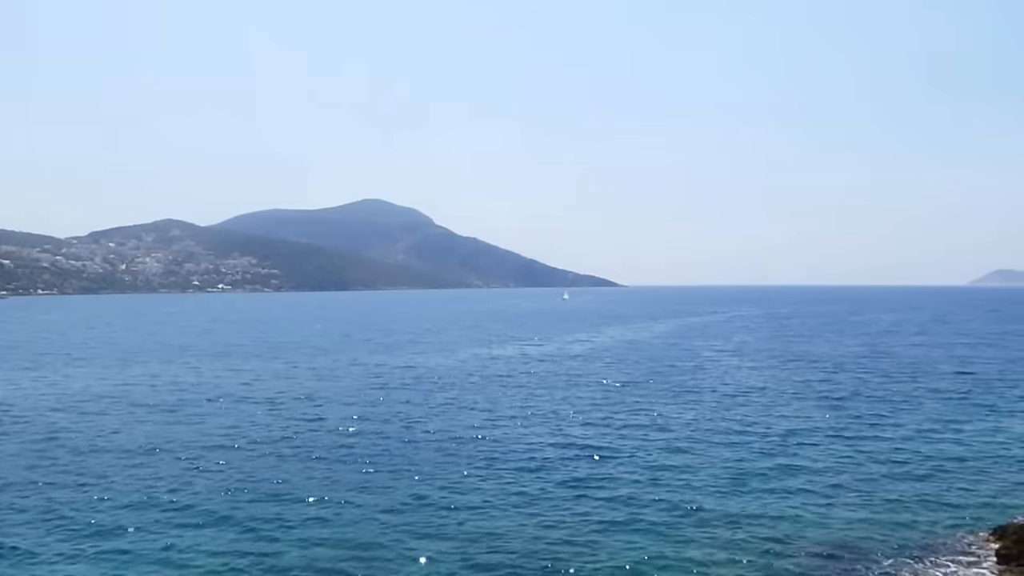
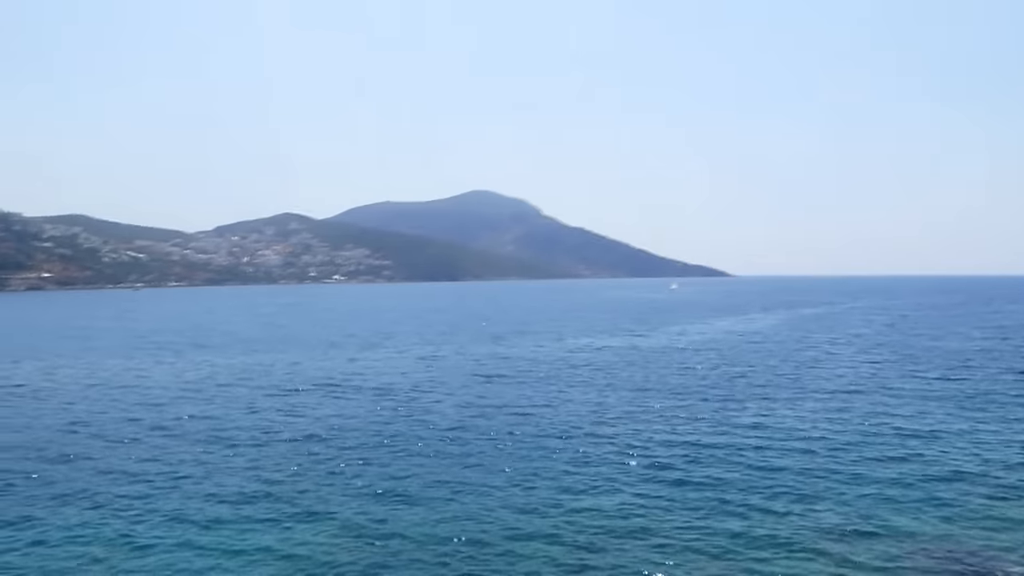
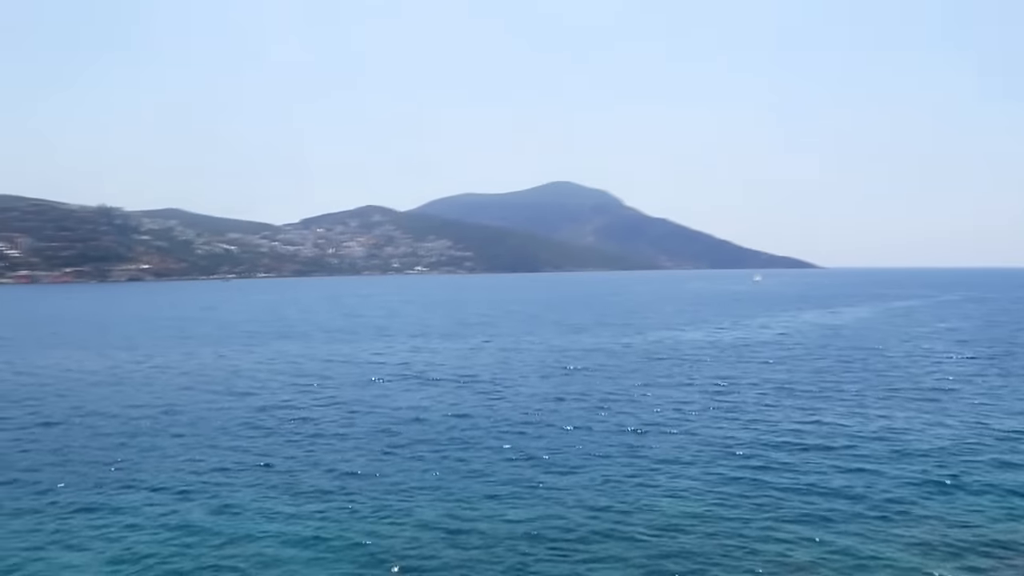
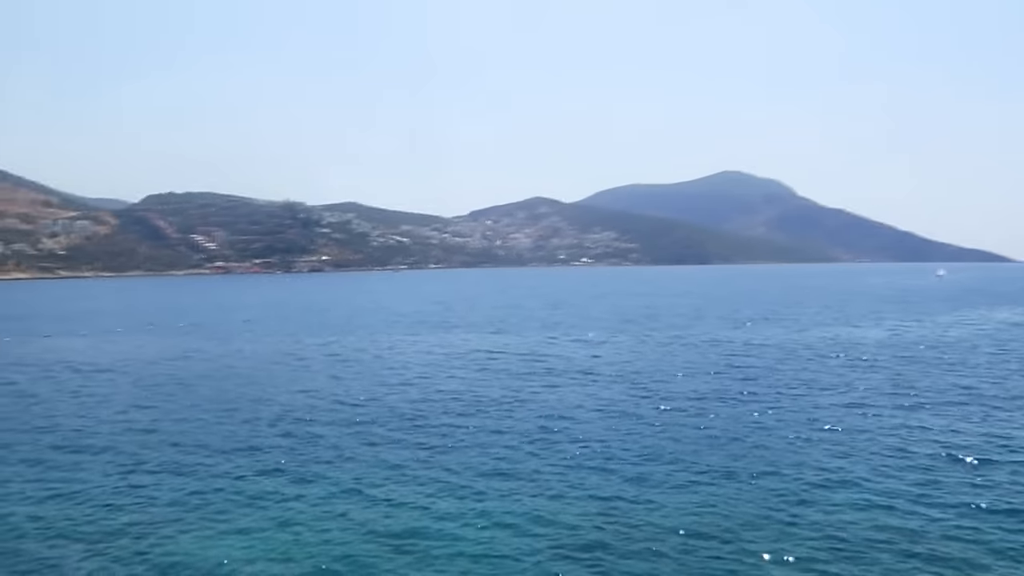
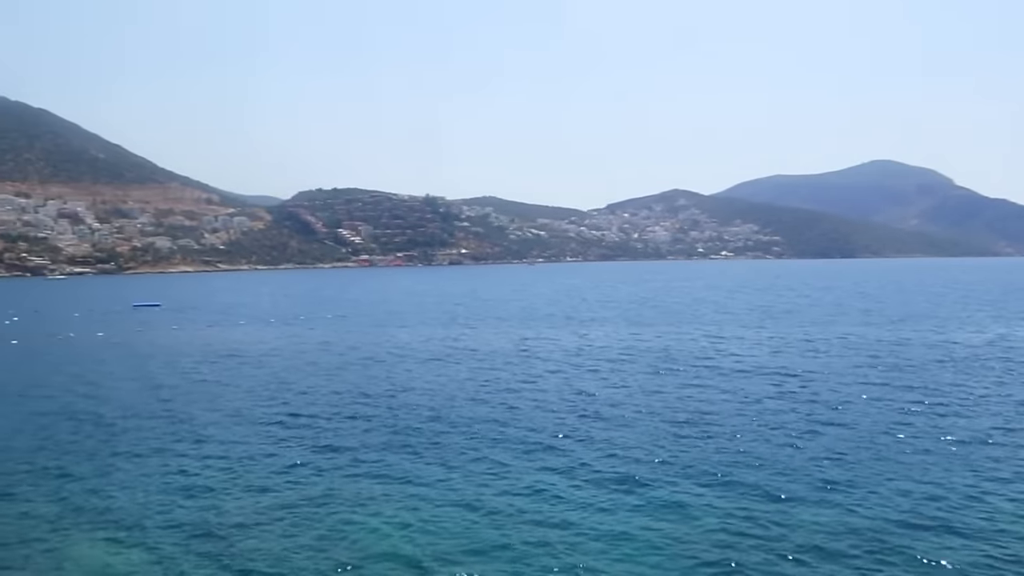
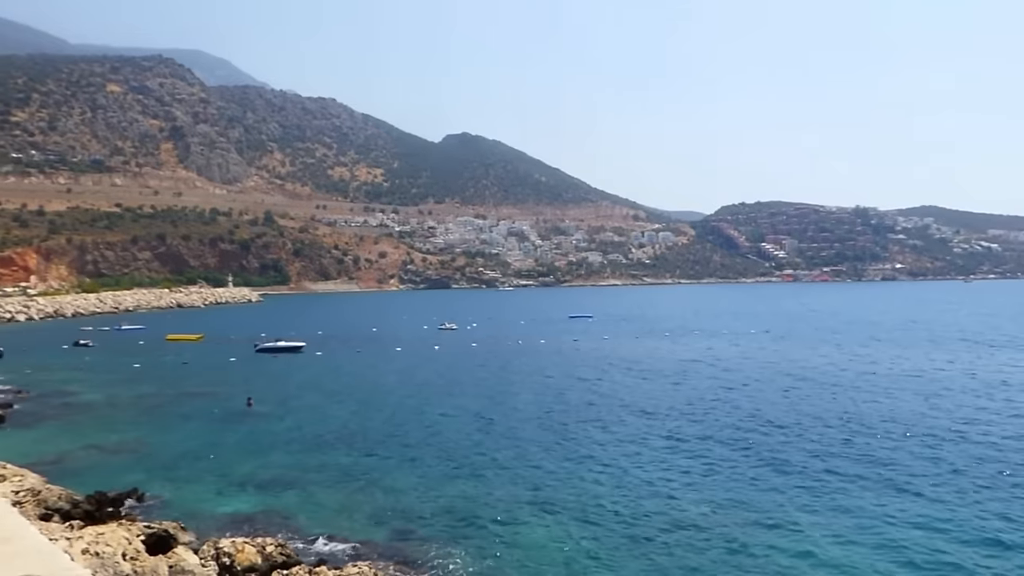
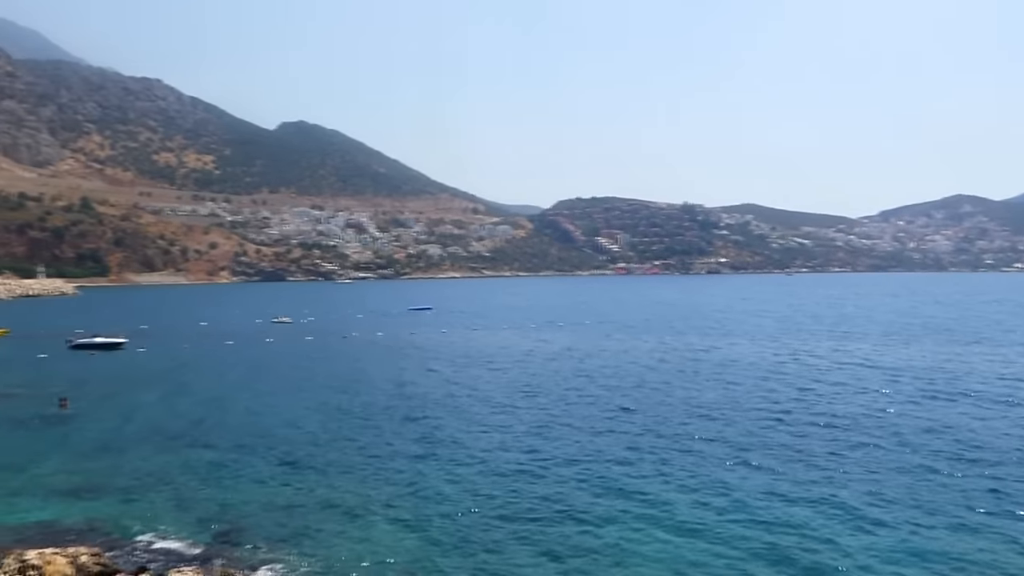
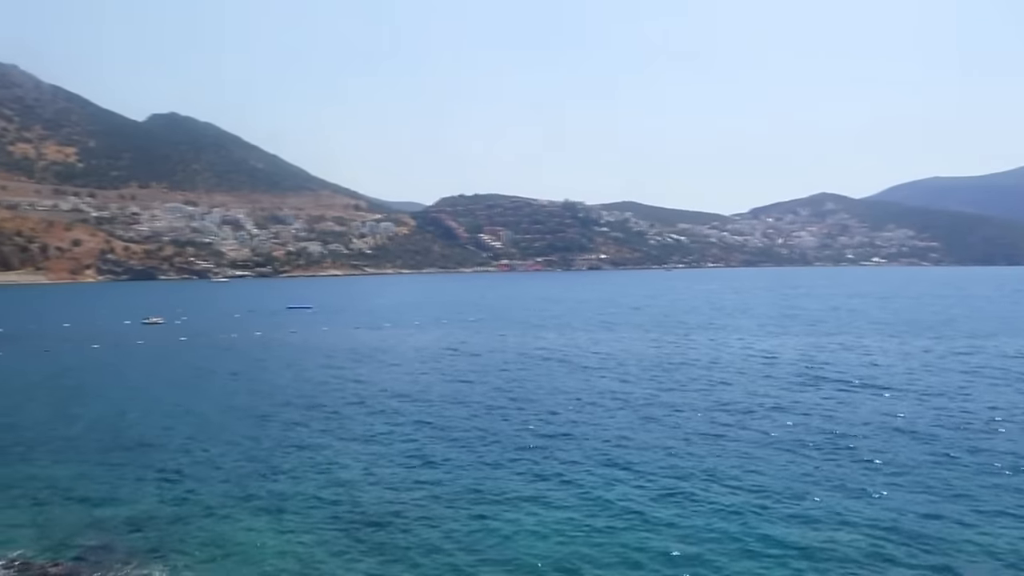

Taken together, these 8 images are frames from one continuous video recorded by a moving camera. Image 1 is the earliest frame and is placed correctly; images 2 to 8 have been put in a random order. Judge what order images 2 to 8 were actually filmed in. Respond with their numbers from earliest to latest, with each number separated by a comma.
2, 3, 4, 5, 8, 7, 6
